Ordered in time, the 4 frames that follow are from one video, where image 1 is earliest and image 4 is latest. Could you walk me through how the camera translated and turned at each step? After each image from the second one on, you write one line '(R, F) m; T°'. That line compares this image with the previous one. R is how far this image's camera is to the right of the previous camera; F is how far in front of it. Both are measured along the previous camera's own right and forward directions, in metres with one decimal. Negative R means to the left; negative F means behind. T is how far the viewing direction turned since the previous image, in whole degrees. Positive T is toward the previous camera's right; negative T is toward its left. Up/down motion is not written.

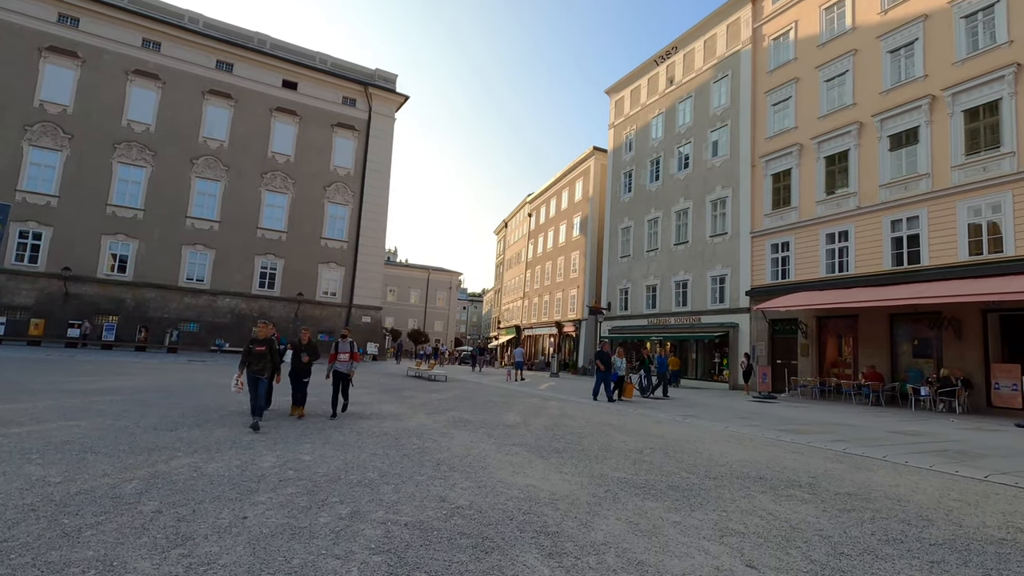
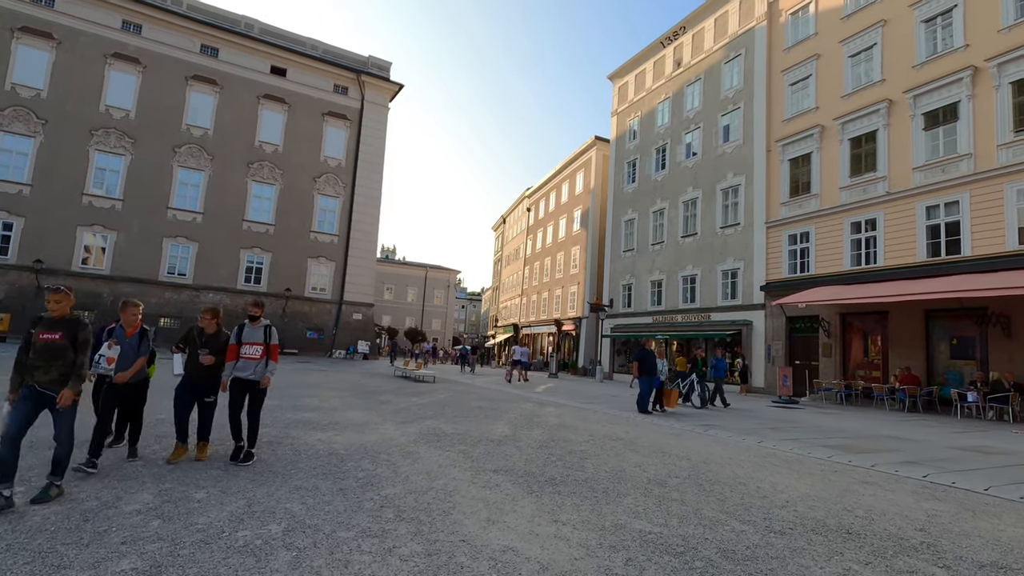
(+0.2, +2.0) m; 0°
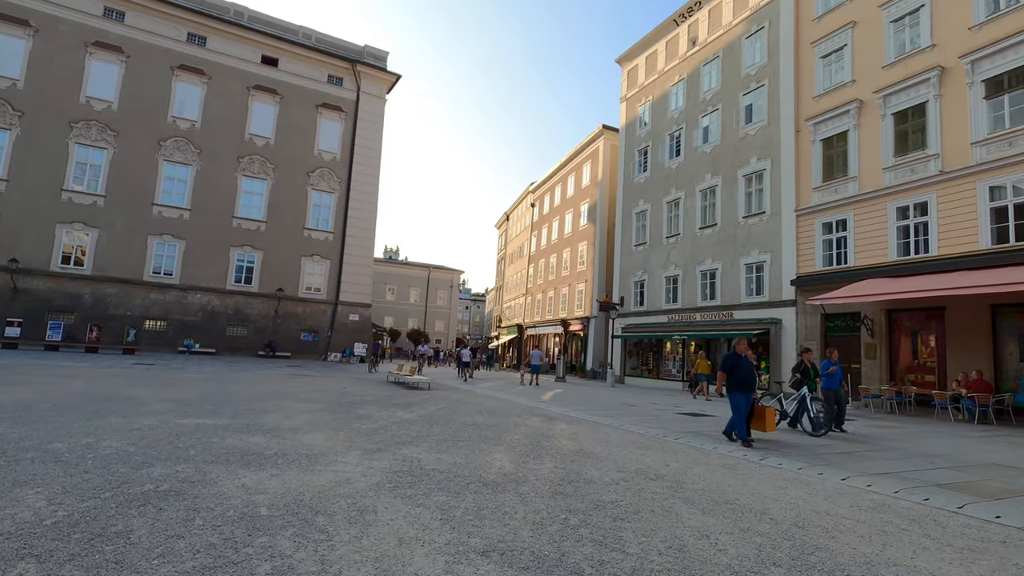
(0.0, +2.2) m; 0°
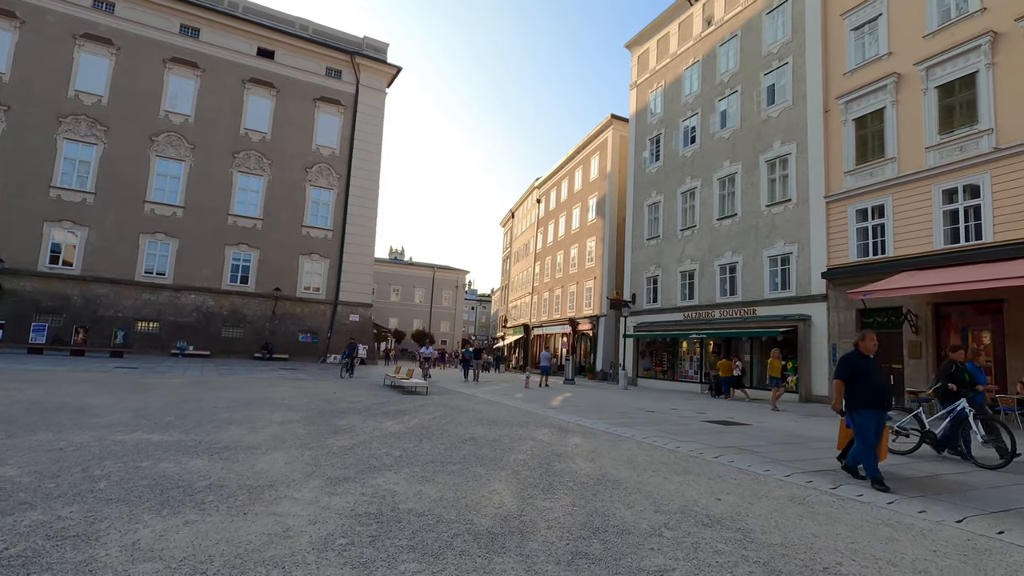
(0.0, +1.7) m; -1°
